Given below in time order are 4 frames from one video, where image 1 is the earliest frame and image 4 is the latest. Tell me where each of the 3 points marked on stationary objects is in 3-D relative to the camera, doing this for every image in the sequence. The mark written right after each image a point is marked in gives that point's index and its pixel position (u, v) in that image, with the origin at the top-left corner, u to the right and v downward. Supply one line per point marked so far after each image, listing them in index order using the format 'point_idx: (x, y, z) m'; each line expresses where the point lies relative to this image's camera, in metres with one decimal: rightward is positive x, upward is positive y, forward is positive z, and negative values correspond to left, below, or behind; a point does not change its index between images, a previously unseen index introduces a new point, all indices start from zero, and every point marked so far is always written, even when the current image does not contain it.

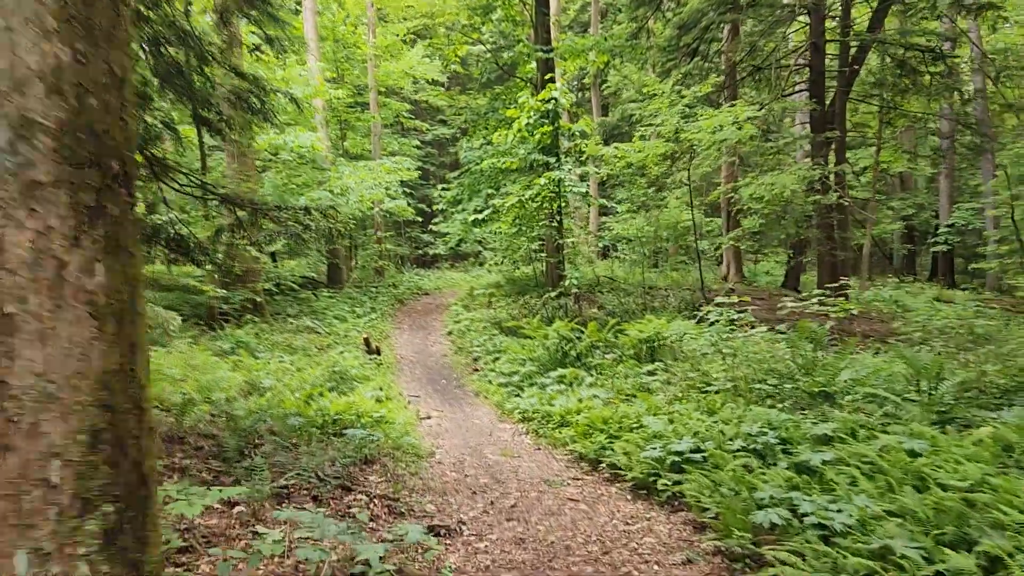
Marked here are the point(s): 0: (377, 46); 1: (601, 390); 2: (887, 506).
0: (-3.5, +6.3, +20.0) m
1: (+0.9, -1.1, +7.9) m
2: (+1.8, -1.0, +3.6) m
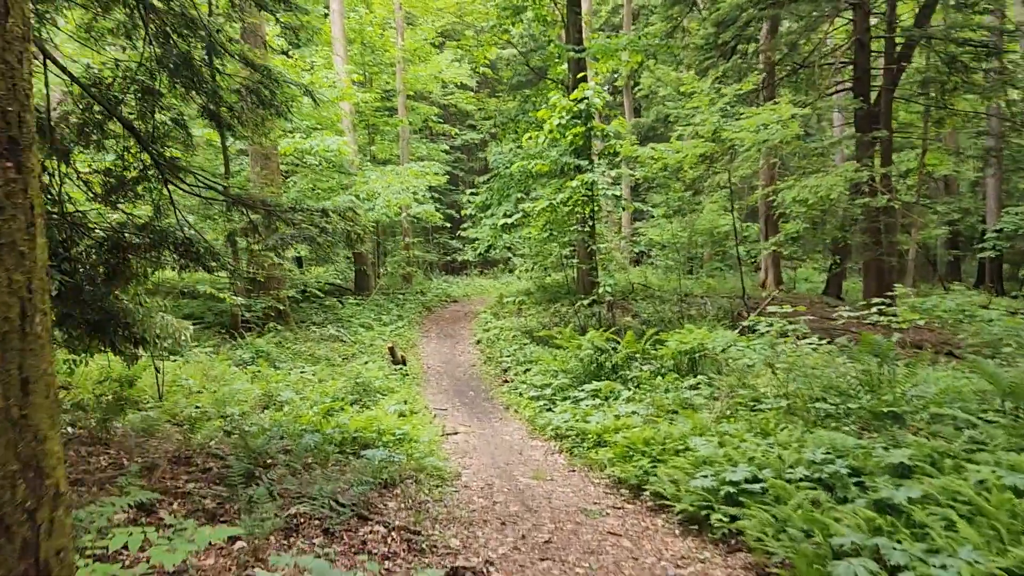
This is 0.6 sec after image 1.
0: (-2.7, +6.2, +19.6) m
1: (+1.2, -1.1, +7.4) m
2: (+1.9, -1.1, +3.1) m
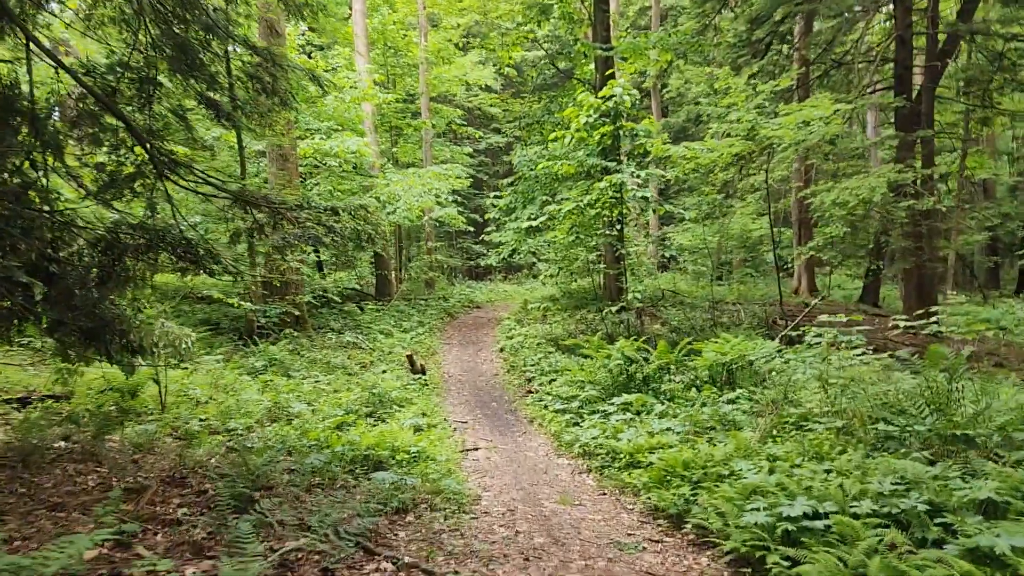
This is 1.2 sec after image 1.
0: (-2.1, +6.0, +19.3) m
1: (+1.5, -1.2, +6.8) m
2: (+2.0, -1.1, +2.5) m
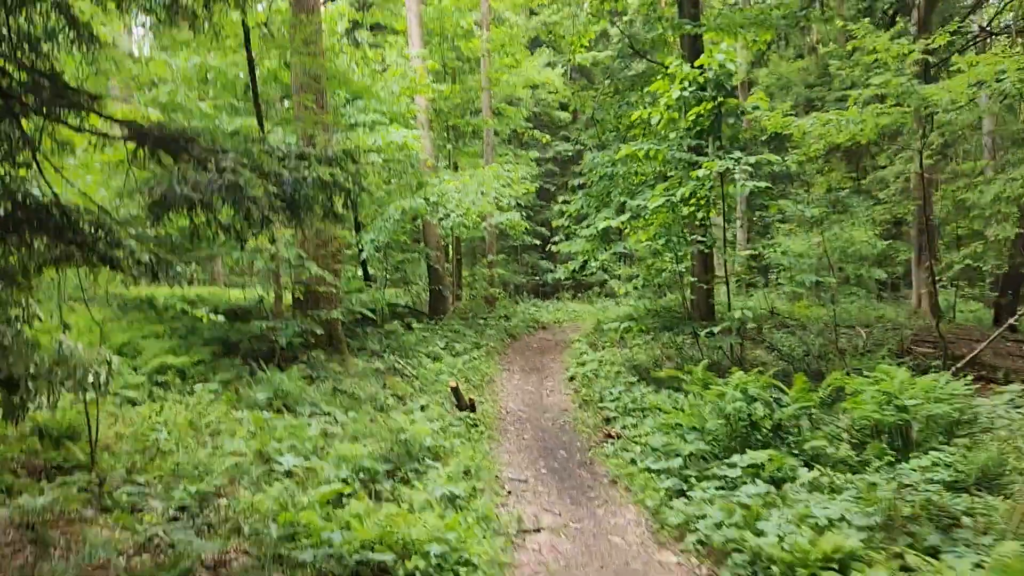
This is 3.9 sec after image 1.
0: (-0.5, +5.6, +17.3) m
1: (+1.9, -1.3, +4.4) m
2: (+2.1, -1.0, 0.0) m
